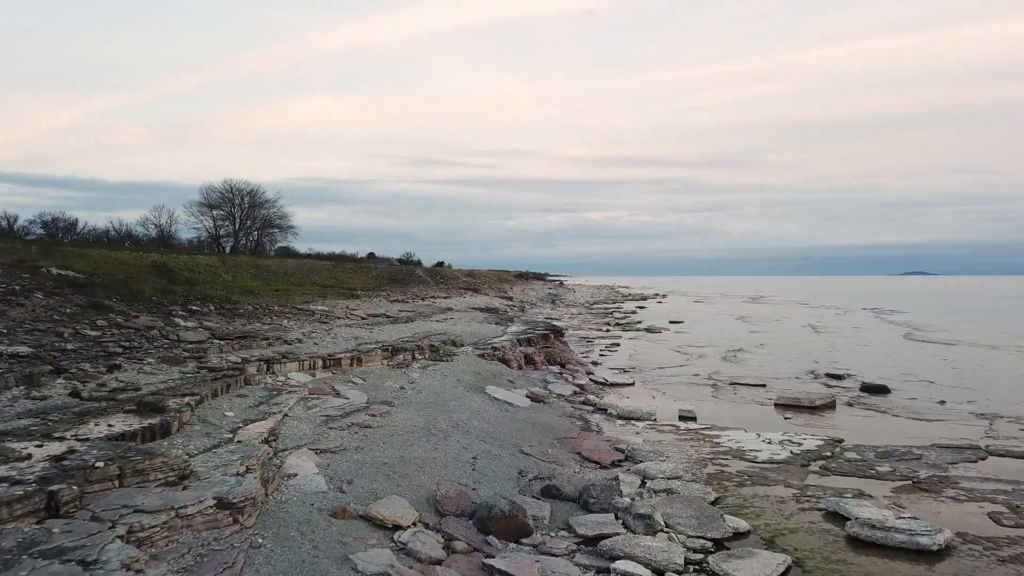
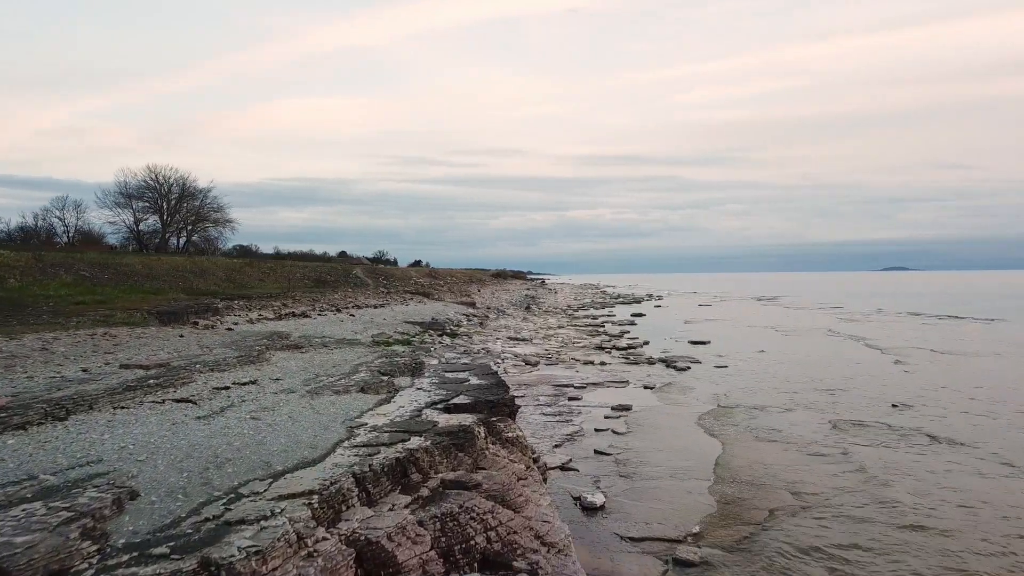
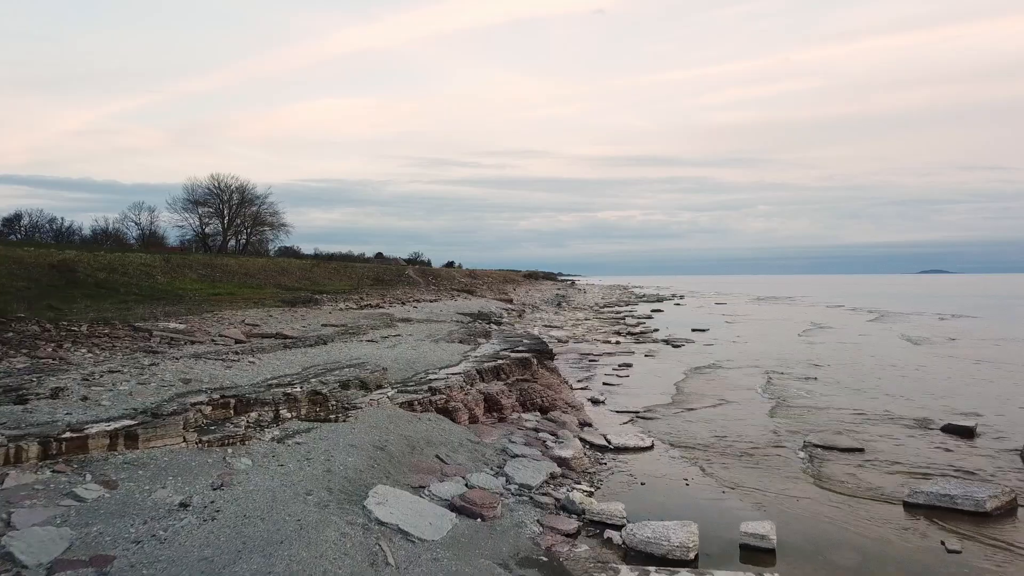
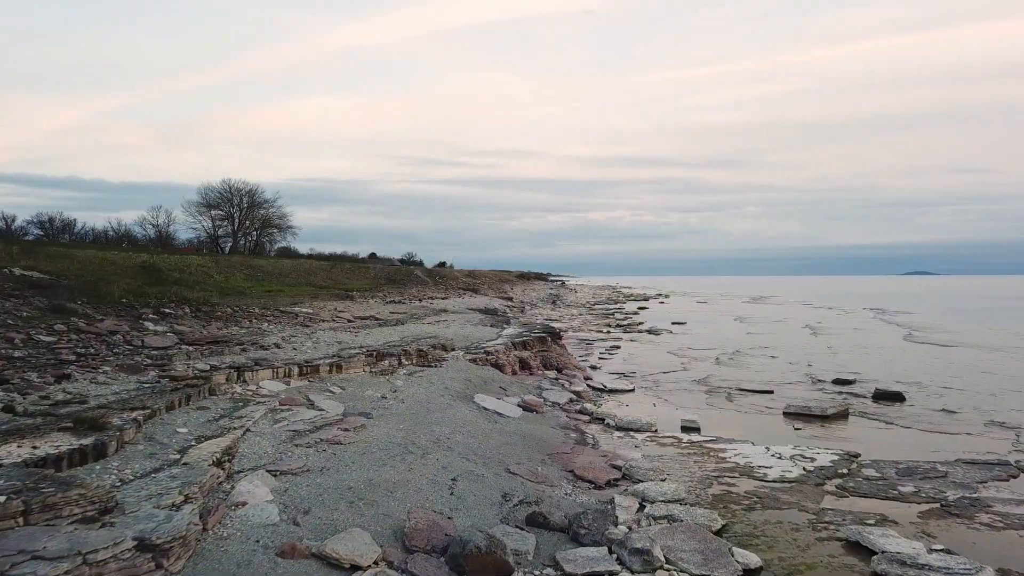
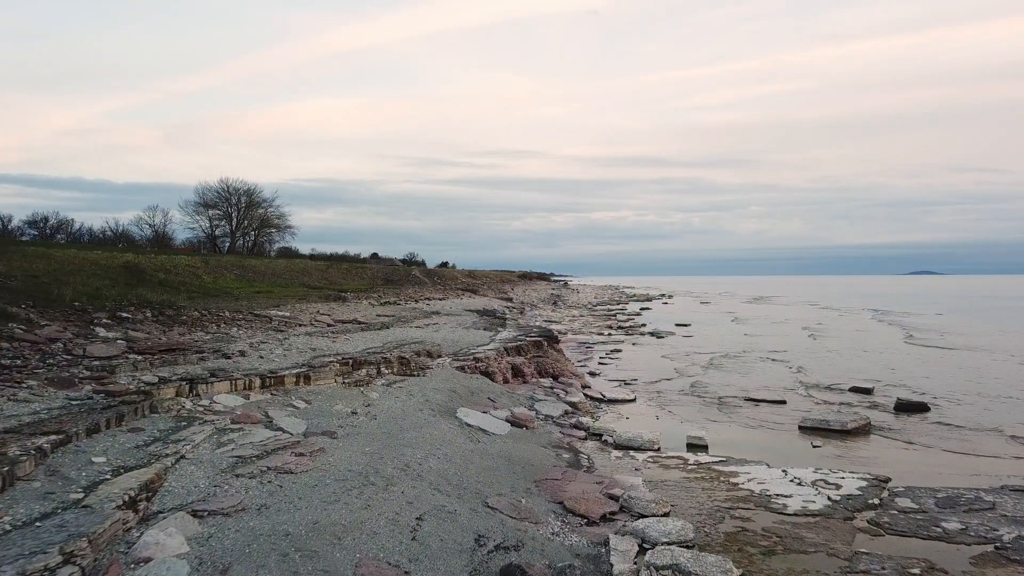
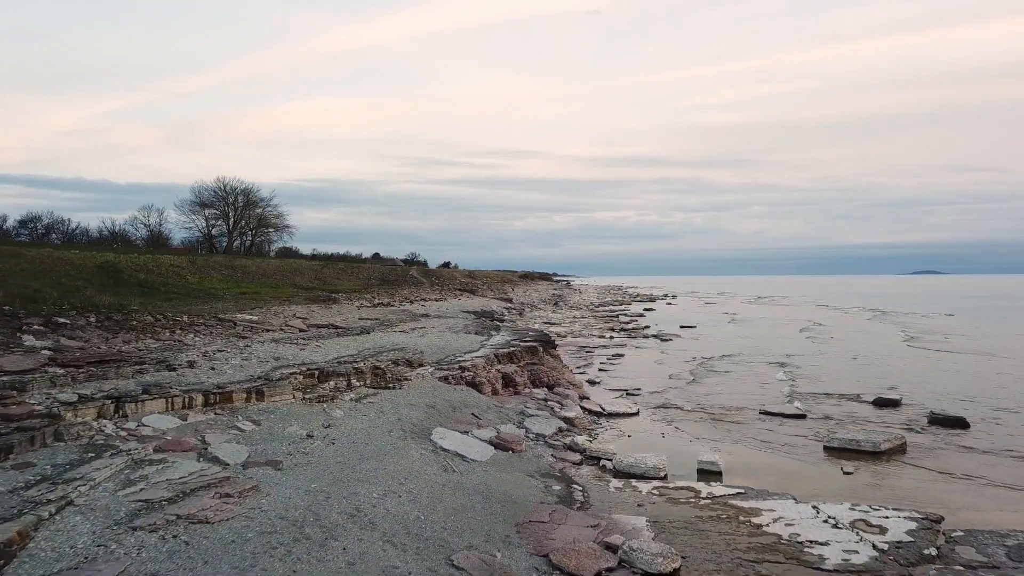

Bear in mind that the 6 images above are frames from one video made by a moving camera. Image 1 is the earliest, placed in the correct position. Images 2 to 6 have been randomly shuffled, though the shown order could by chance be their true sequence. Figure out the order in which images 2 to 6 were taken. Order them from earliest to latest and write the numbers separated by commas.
4, 5, 6, 3, 2
